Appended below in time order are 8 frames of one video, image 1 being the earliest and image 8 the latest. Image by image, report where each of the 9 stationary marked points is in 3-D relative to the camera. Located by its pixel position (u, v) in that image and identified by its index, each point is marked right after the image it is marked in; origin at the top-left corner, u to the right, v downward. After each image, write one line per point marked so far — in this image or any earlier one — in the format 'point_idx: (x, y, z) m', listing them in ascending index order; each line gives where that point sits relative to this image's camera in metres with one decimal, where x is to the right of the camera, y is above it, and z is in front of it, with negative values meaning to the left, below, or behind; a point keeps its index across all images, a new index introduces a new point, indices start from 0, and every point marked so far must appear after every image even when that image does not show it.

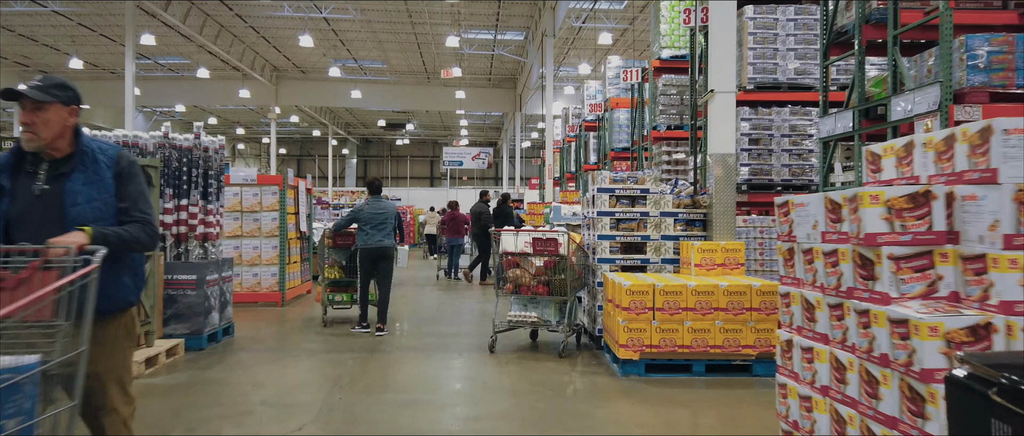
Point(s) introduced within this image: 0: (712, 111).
0: (+1.3, +0.7, +4.8) m
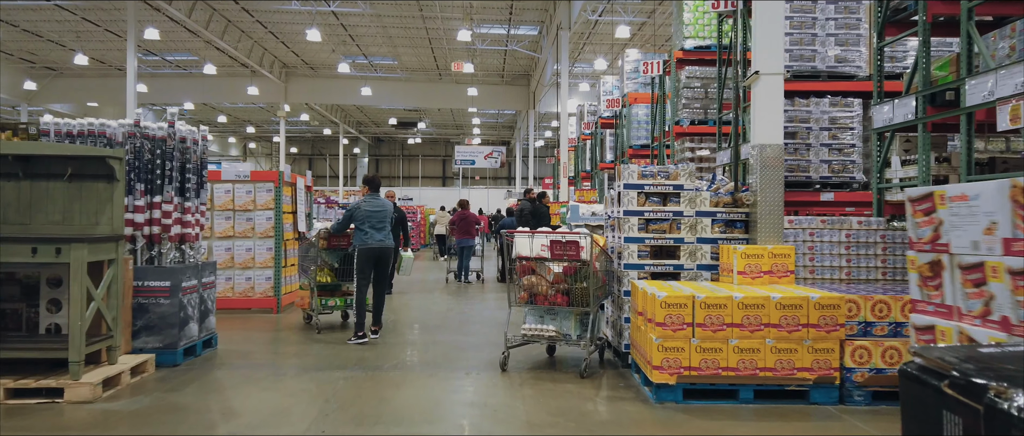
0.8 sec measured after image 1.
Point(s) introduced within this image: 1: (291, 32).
0: (+1.4, +0.7, +4.2) m
1: (-5.5, +4.6, +18.7) m
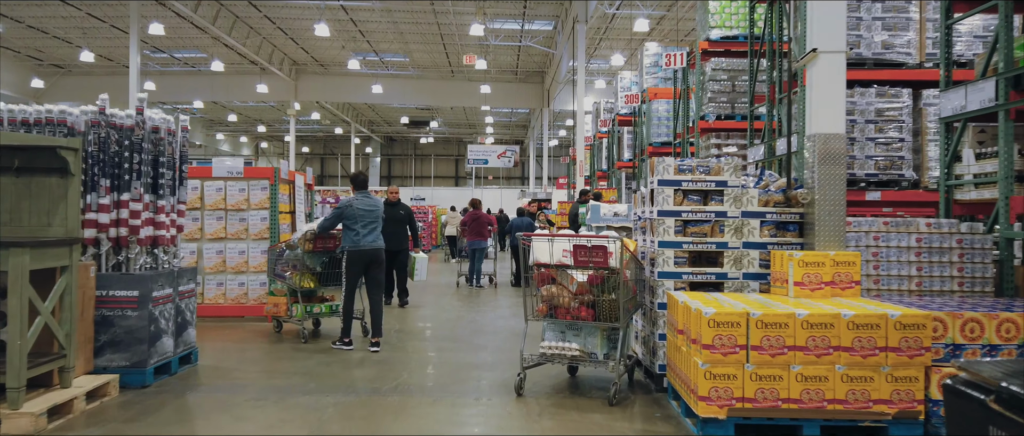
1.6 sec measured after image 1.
0: (+1.5, +0.7, +3.6) m
1: (-5.2, +4.6, +18.2) m
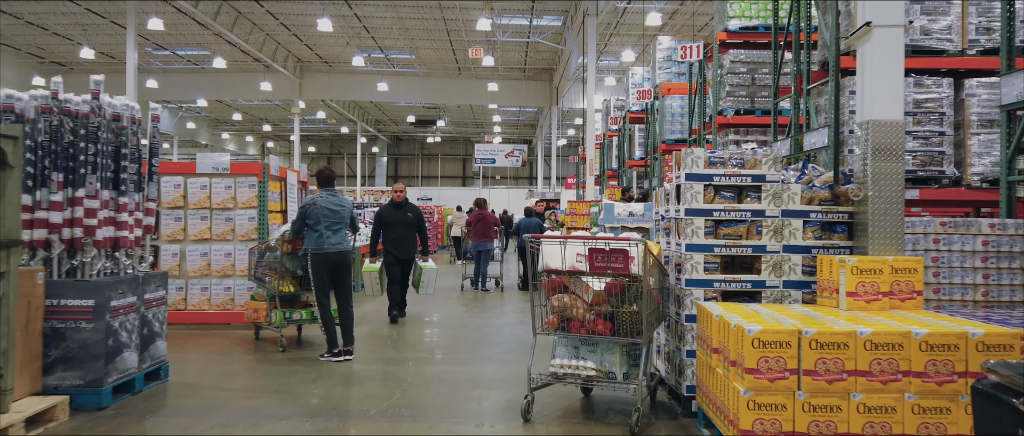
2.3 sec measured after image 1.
0: (+1.5, +0.7, +3.1) m
1: (-5.0, +4.6, +17.8) m
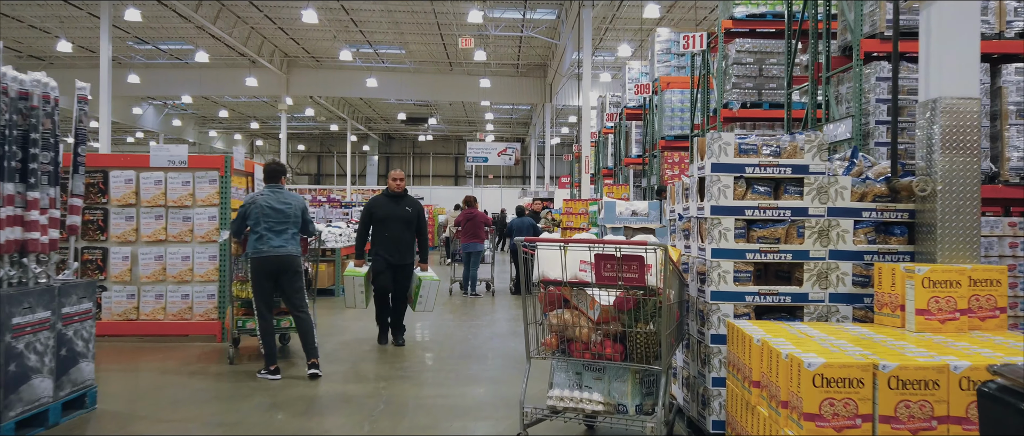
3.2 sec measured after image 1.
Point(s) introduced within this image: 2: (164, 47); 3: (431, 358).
0: (+1.4, +0.7, +2.6) m
1: (-5.1, +4.6, +17.2) m
2: (-9.2, +4.5, +19.8) m
3: (-0.5, -0.9, +4.7) m
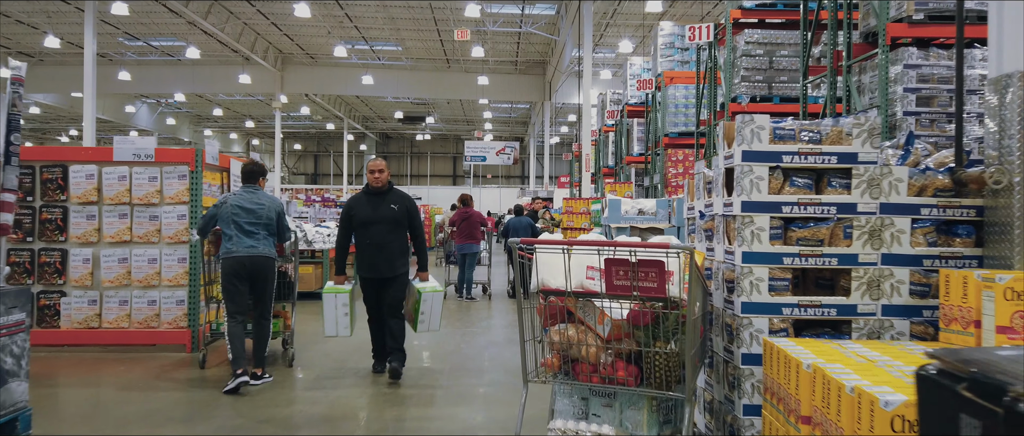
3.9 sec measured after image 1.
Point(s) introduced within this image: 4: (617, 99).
0: (+1.4, +0.7, +2.2) m
1: (-5.2, +4.6, +16.7) m
2: (-9.3, +4.5, +19.4) m
3: (-0.5, -0.9, +4.3) m
4: (+2.1, +2.4, +15.1) m
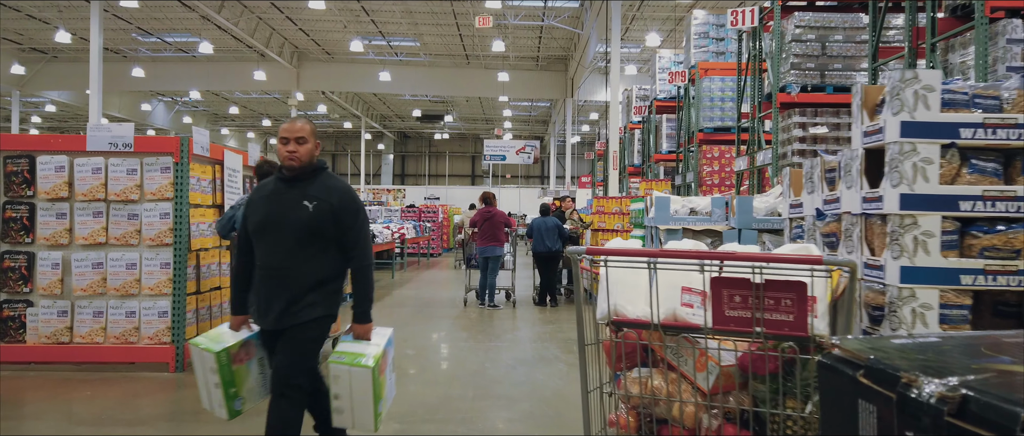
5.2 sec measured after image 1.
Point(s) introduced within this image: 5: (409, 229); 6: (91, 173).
0: (+1.6, +0.7, +1.5) m
1: (-4.7, +4.6, +16.2) m
2: (-8.7, +4.6, +18.9) m
3: (-0.4, -0.9, +3.6) m
4: (+2.5, +2.4, +14.3) m
5: (-1.6, -0.2, +11.8) m
6: (-2.2, +0.2, +4.0) m
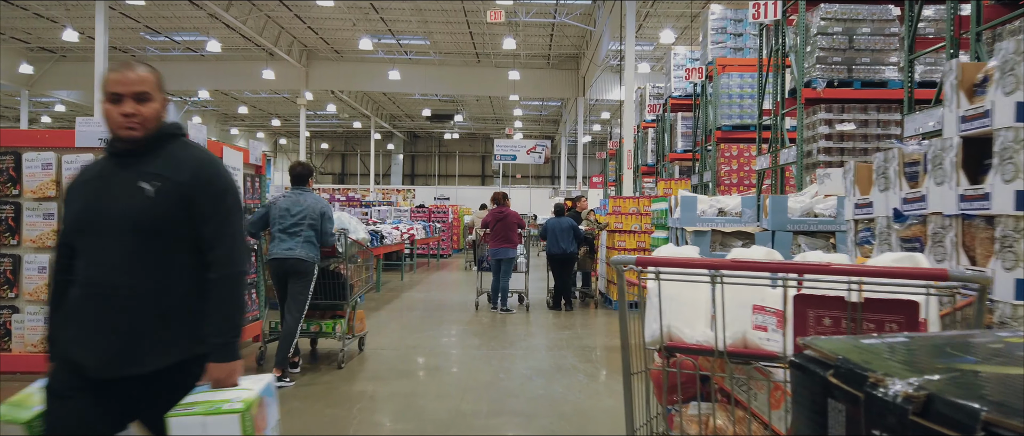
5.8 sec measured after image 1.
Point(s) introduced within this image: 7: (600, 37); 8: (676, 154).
0: (+1.6, +0.7, +1.2) m
1: (-4.4, +4.6, +16.0) m
2: (-8.4, +4.5, +18.8) m
3: (-0.3, -0.9, +3.4) m
4: (+2.8, +2.4, +14.0) m
5: (-1.4, -0.2, +11.6) m
6: (-2.2, +0.2, +3.8) m
7: (+1.8, +3.8, +15.5) m
8: (+2.7, +1.1, +12.2) m
